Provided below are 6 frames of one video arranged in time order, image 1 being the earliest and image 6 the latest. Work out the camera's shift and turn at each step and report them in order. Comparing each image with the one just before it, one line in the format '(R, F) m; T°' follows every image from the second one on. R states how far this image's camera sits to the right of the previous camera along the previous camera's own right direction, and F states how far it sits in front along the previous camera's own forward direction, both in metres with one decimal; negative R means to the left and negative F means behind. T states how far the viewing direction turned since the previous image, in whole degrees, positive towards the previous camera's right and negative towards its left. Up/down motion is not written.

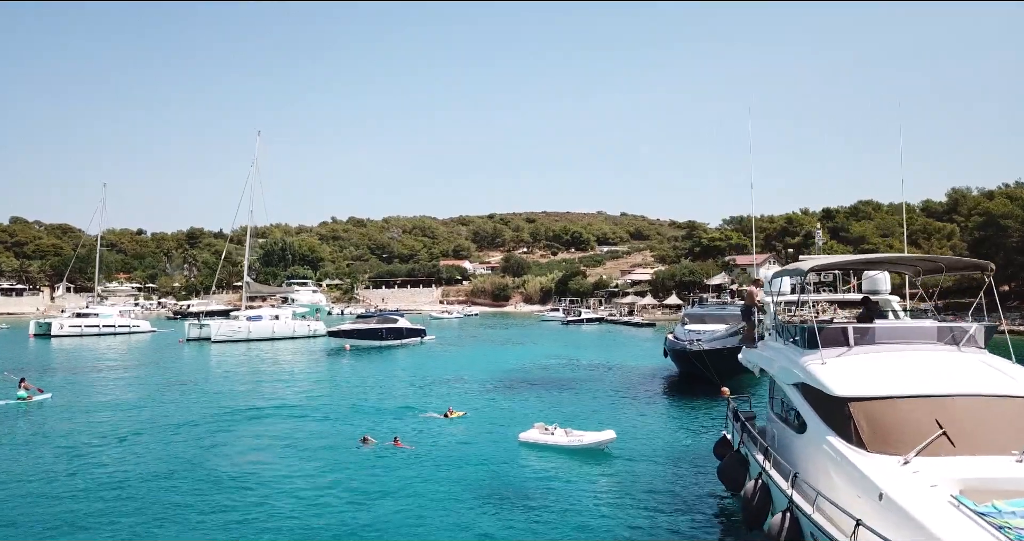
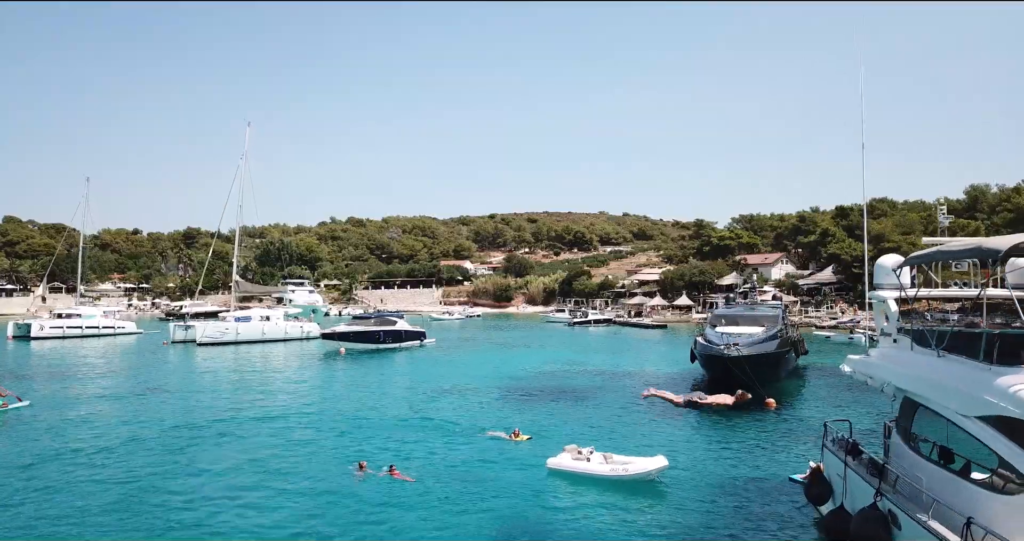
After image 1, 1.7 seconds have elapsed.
(-0.4, +2.5) m; 0°
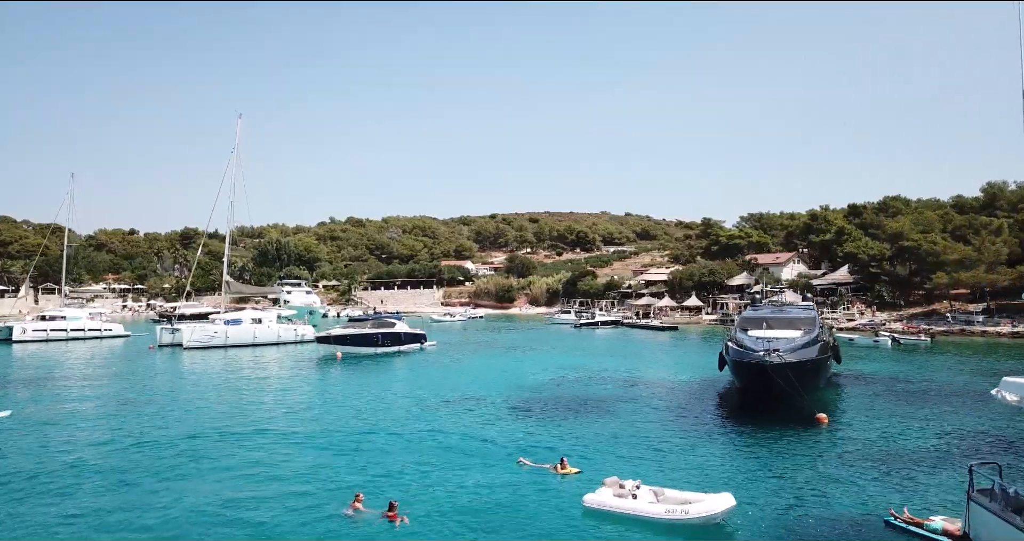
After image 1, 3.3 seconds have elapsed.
(-0.3, +2.1) m; 0°
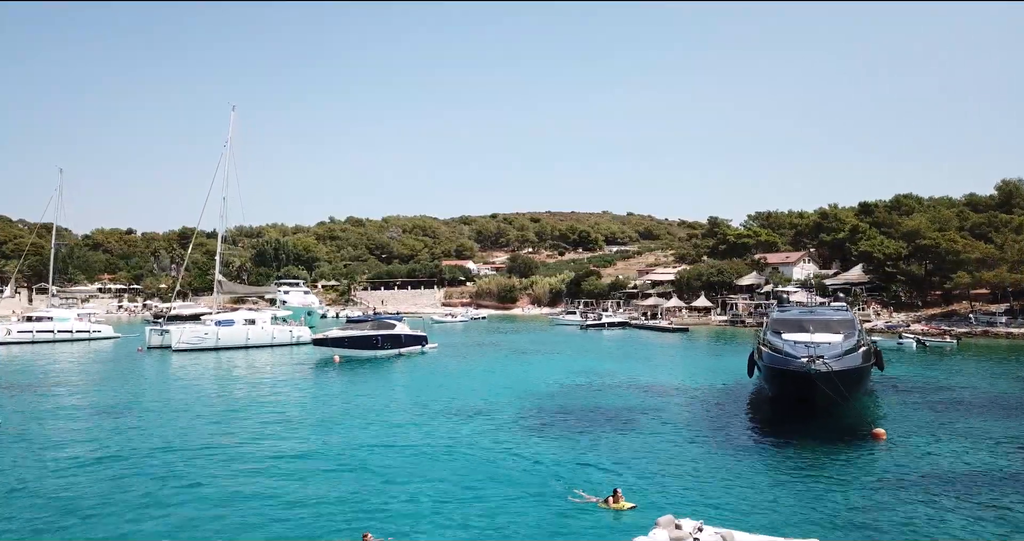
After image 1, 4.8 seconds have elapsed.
(-0.3, +1.7) m; 0°
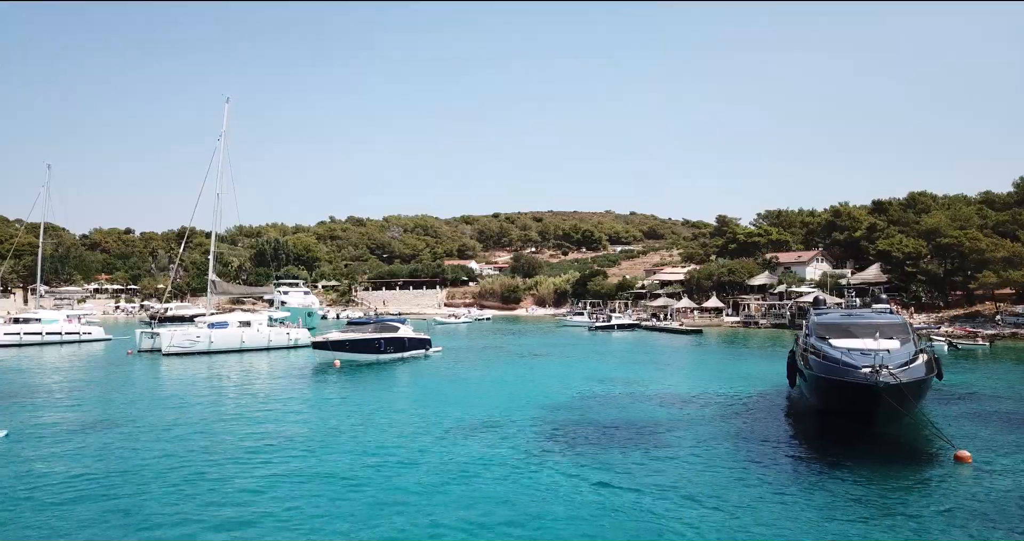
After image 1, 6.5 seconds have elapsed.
(-0.5, +1.8) m; 0°
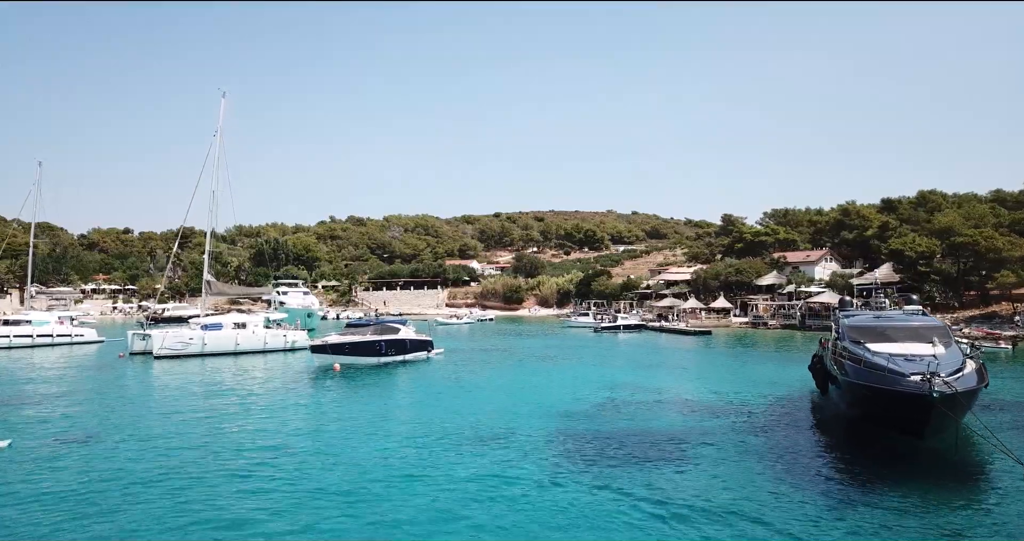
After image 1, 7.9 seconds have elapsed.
(-0.3, +1.2) m; 0°
